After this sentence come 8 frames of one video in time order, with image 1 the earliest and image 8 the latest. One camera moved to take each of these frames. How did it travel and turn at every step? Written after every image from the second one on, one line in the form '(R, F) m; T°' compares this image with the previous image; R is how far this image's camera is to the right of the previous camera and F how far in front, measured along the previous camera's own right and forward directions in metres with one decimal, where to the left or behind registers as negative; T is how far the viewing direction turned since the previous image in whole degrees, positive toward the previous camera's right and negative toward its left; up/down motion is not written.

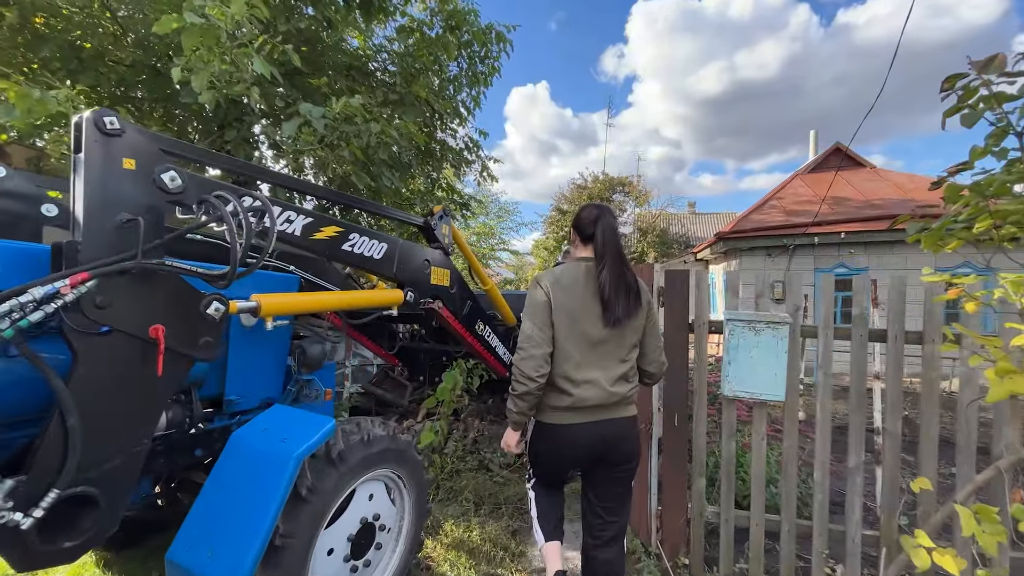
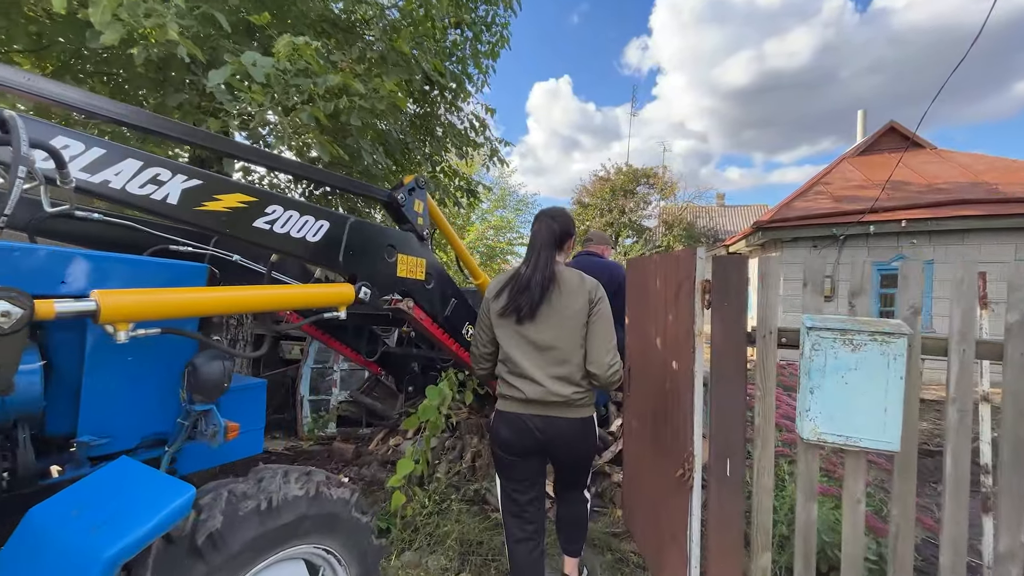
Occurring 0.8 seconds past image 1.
(+0.2, +0.9) m; -3°
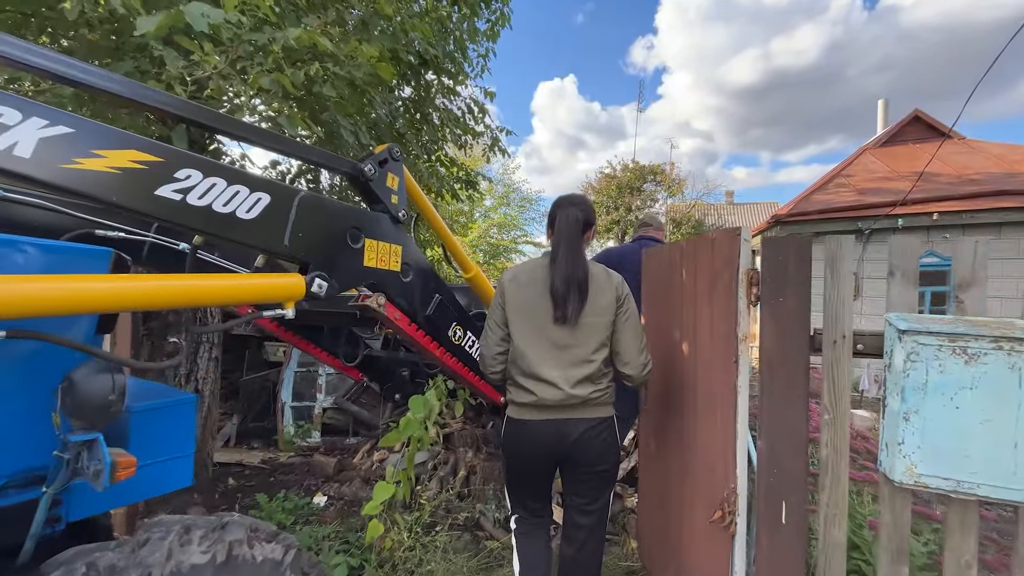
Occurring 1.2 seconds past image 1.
(+0.1, +0.5) m; -1°
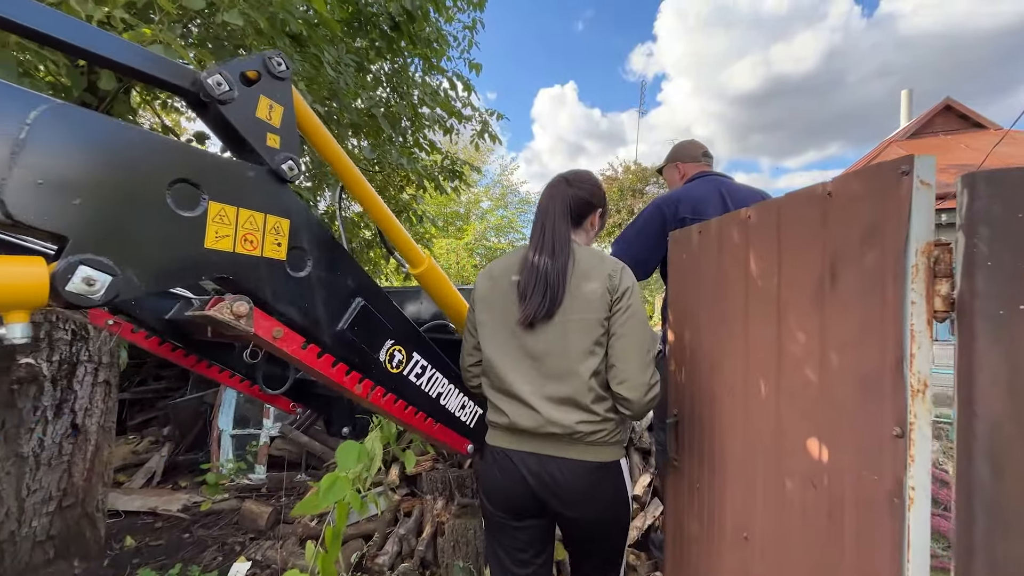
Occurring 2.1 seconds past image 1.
(+0.1, +0.9) m; 0°
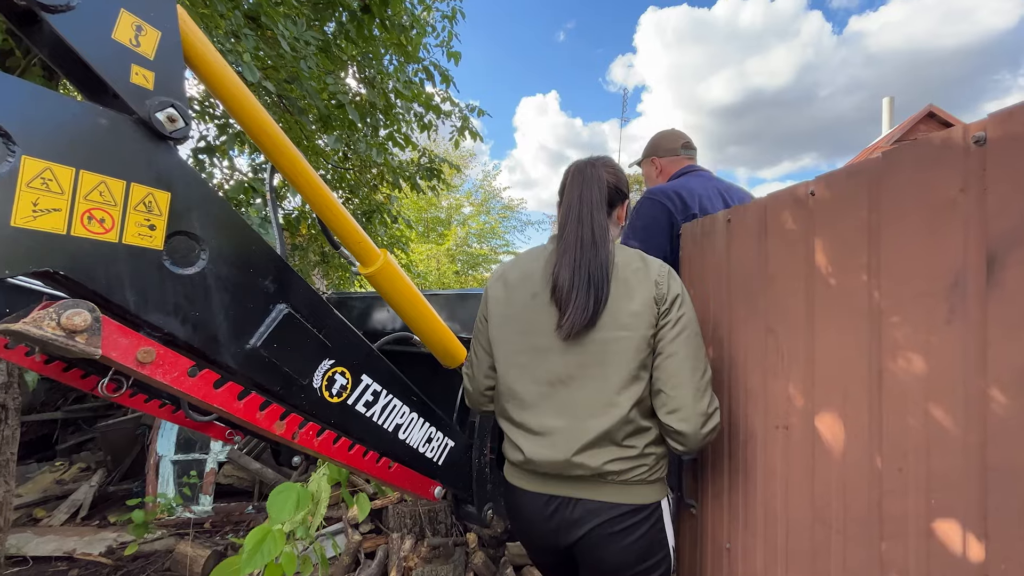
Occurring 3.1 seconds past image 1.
(0.0, +0.4) m; +2°
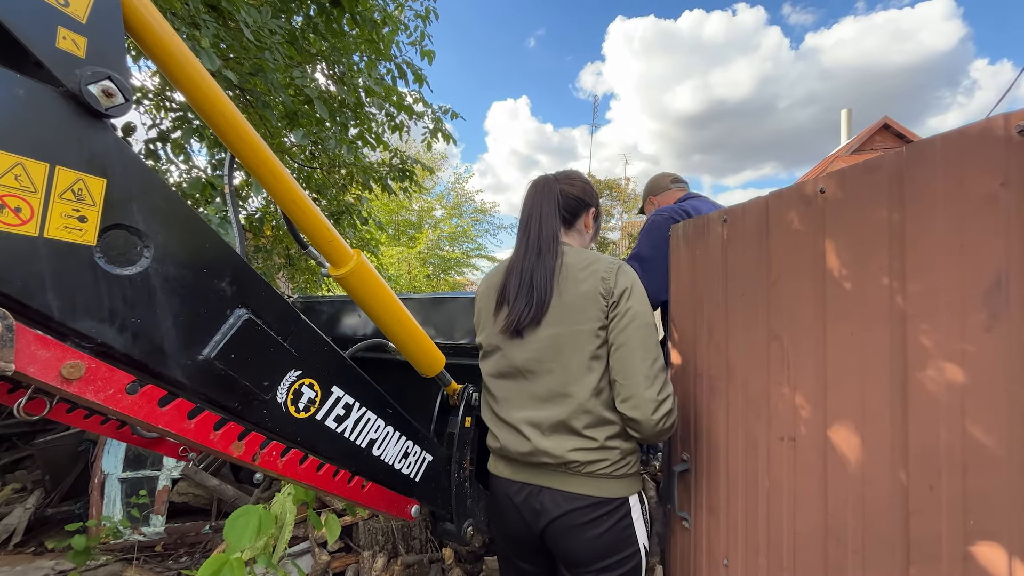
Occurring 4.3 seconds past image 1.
(0.0, +0.1) m; +3°
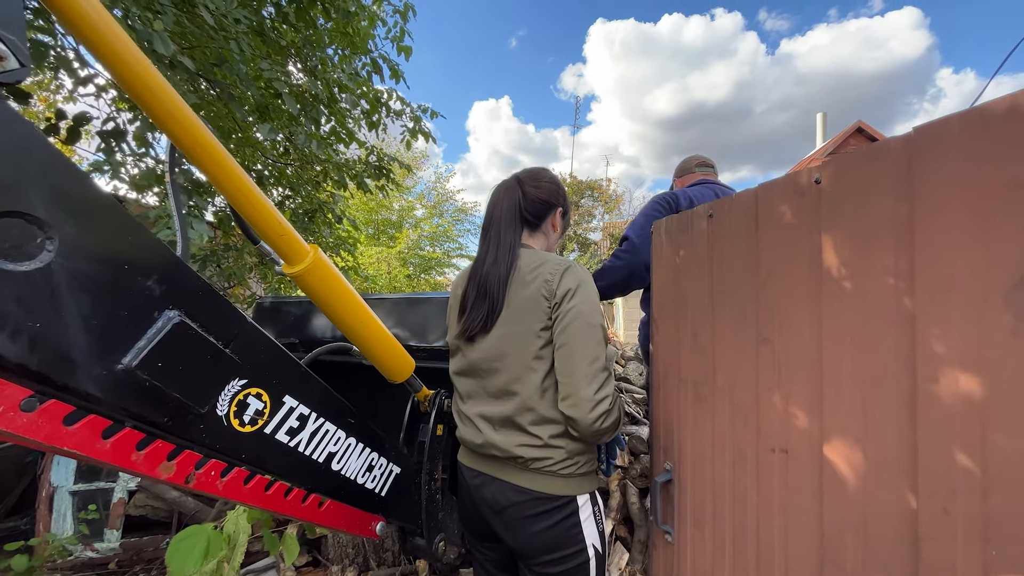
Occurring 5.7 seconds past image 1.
(0.0, +0.1) m; +2°
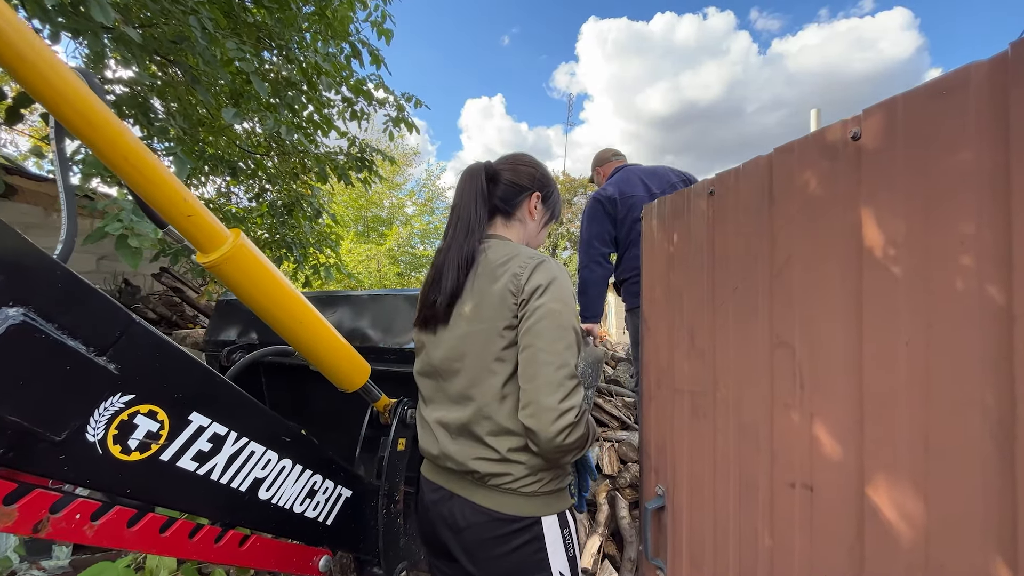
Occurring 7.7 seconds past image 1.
(+0.1, +0.2) m; +1°
